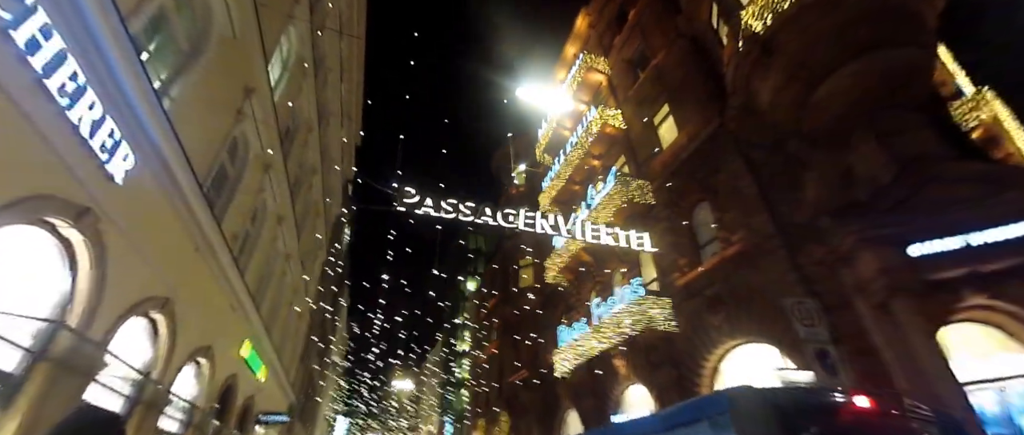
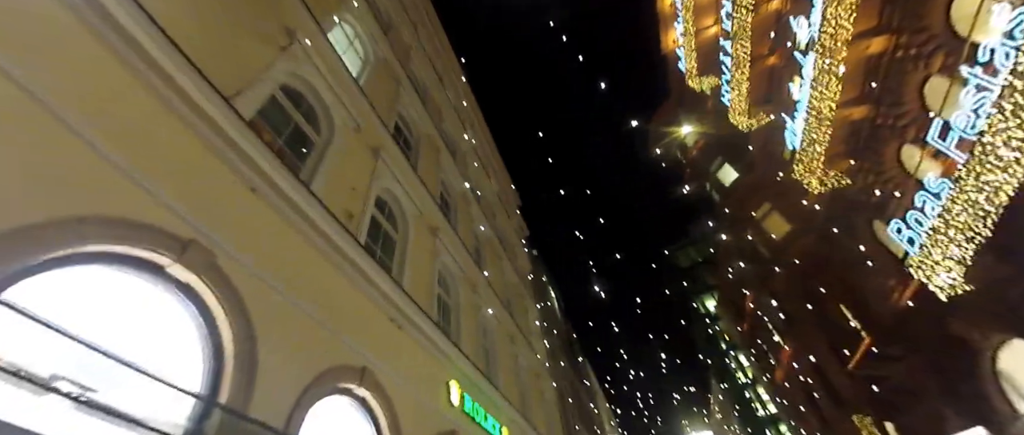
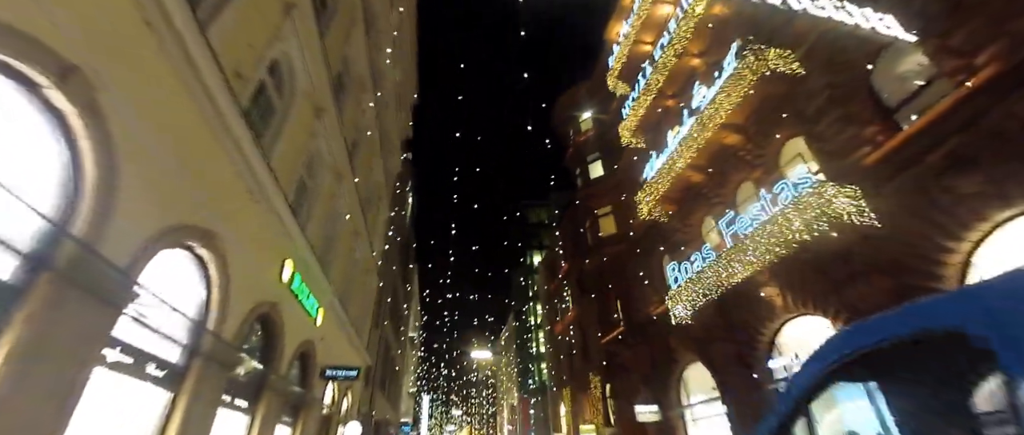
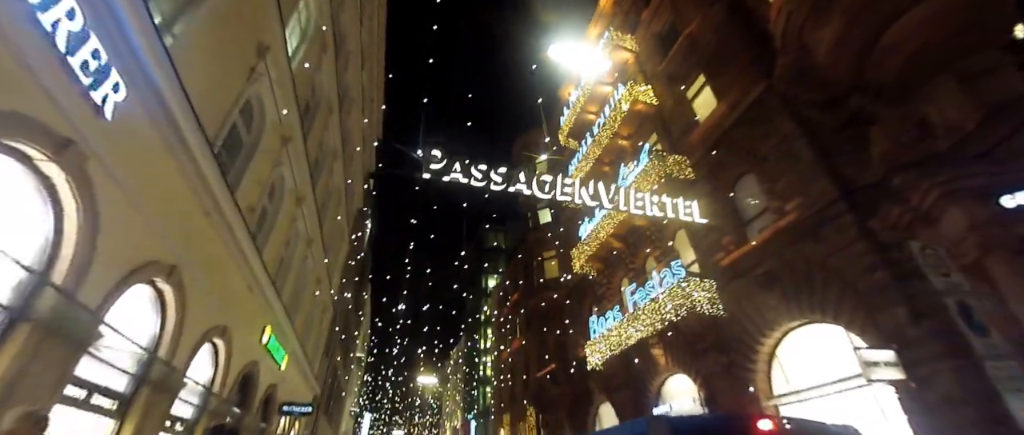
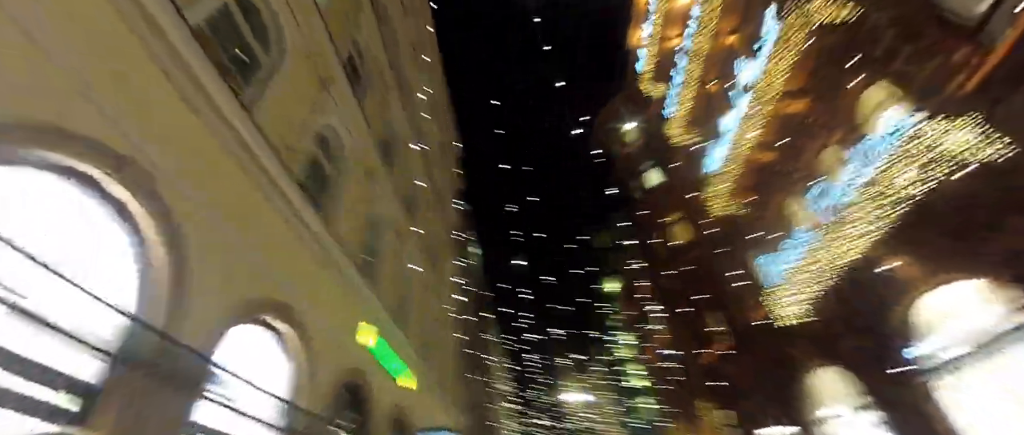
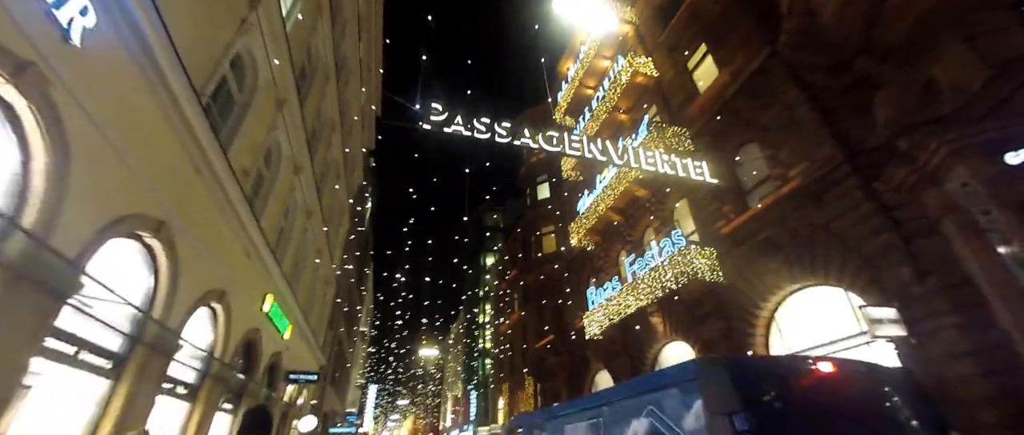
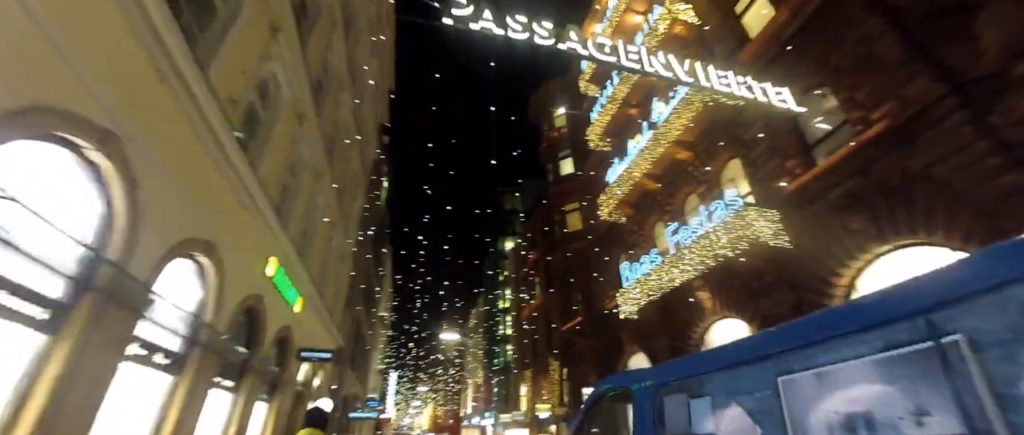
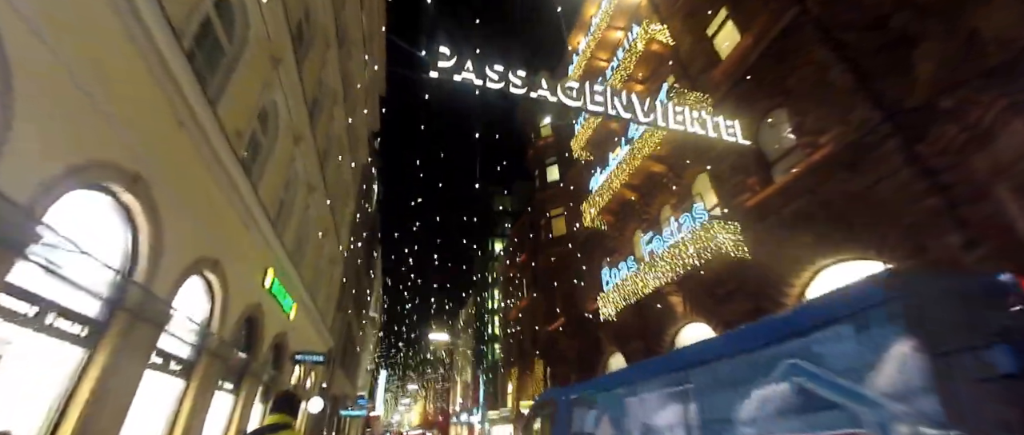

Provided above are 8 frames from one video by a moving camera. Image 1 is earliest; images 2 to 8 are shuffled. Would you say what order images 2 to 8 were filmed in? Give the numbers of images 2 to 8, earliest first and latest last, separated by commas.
4, 6, 8, 7, 3, 5, 2
